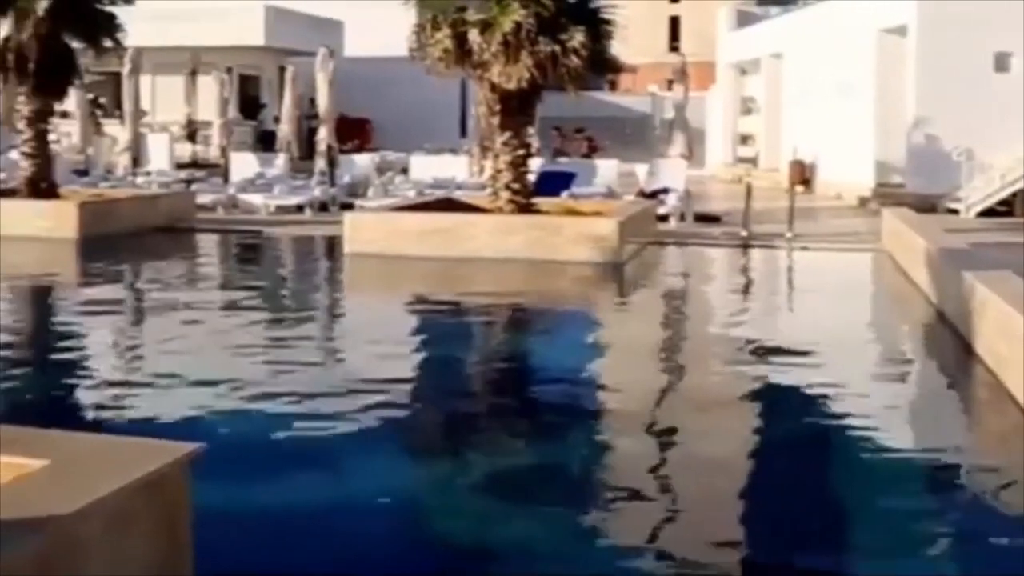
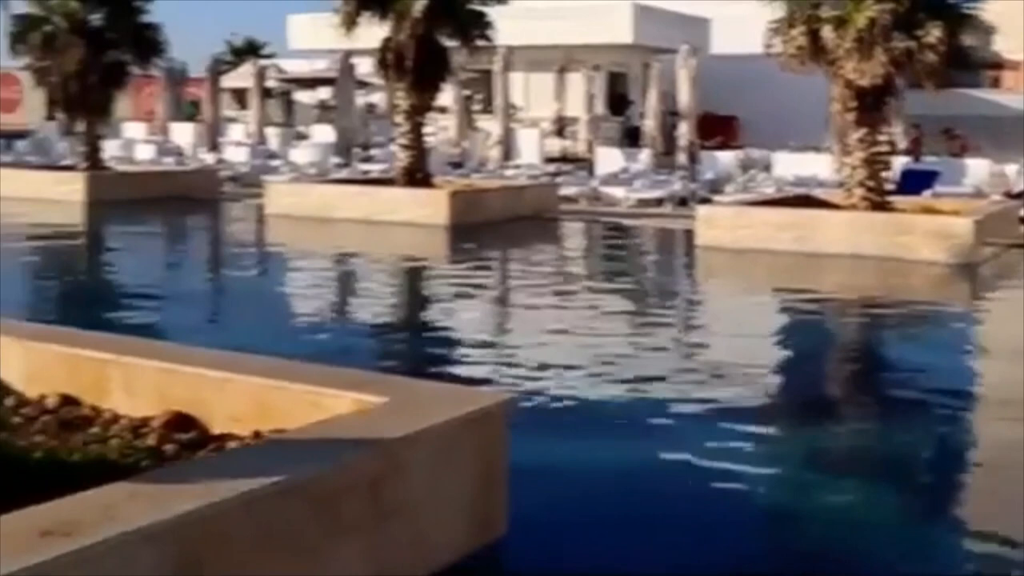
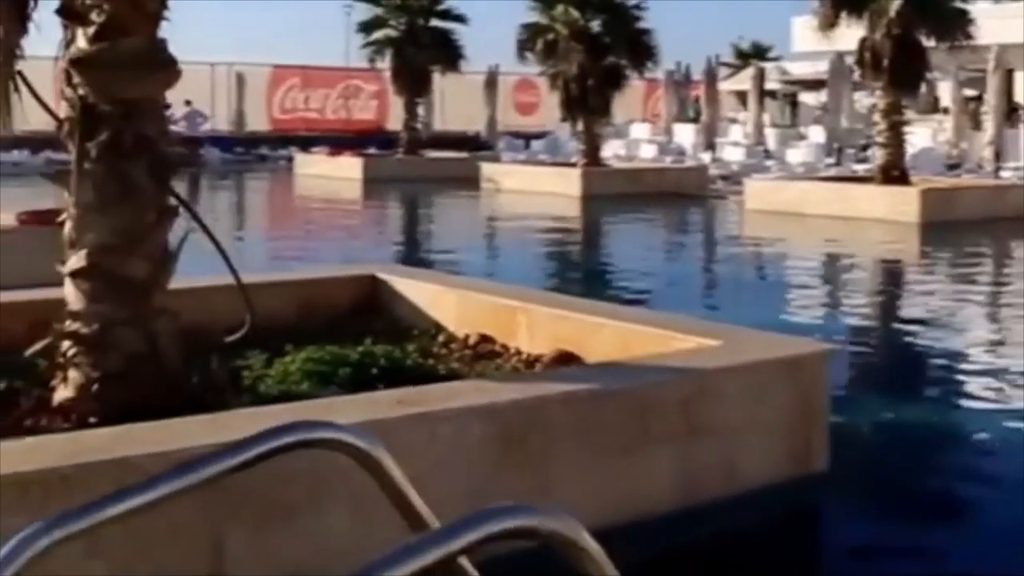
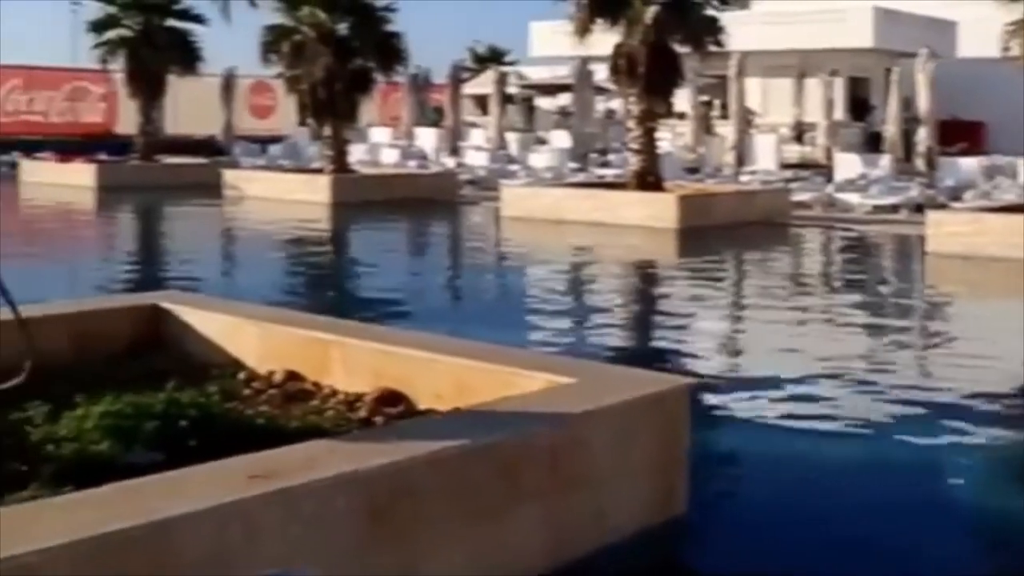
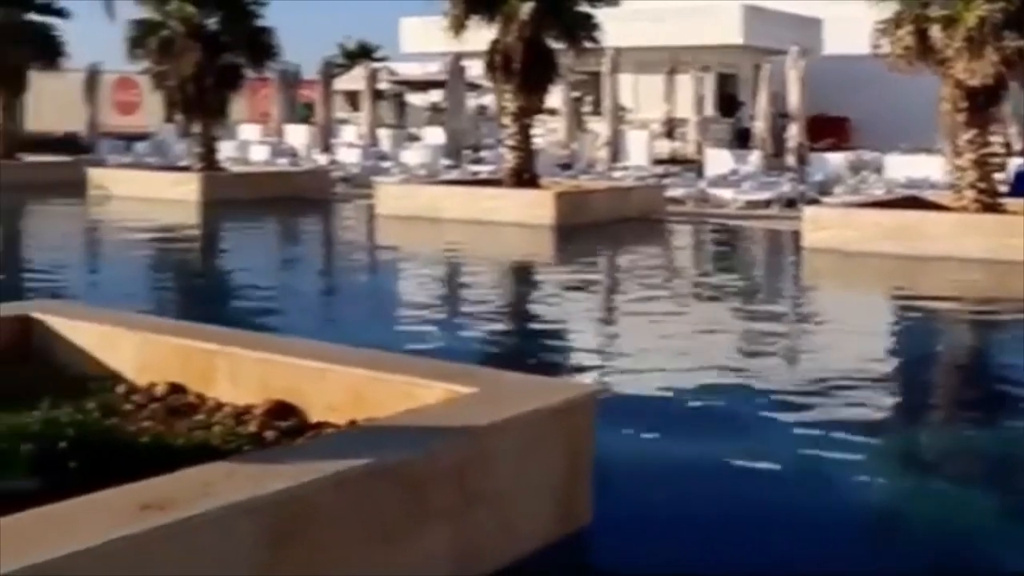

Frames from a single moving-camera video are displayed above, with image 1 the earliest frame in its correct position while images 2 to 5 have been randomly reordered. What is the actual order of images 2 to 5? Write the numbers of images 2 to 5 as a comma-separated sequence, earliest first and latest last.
2, 5, 4, 3
